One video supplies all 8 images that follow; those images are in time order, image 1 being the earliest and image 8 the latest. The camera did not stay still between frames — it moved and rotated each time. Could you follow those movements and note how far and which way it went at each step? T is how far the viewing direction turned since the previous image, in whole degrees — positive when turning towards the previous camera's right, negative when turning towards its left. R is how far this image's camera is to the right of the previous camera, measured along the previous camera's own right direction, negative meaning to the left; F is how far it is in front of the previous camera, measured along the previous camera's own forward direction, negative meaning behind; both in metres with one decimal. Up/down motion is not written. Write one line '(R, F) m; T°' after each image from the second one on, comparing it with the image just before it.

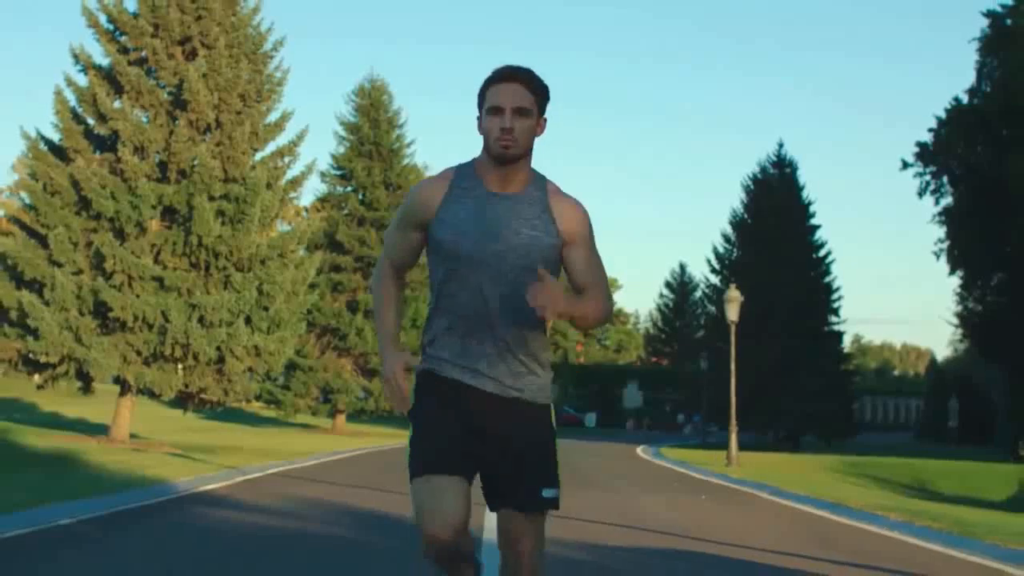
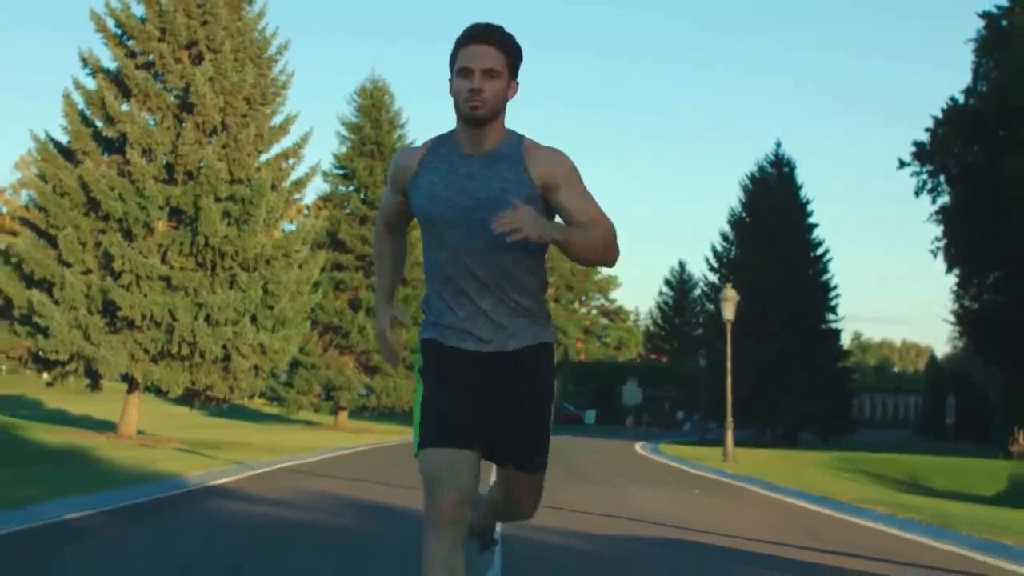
(0.0, -0.6) m; 0°
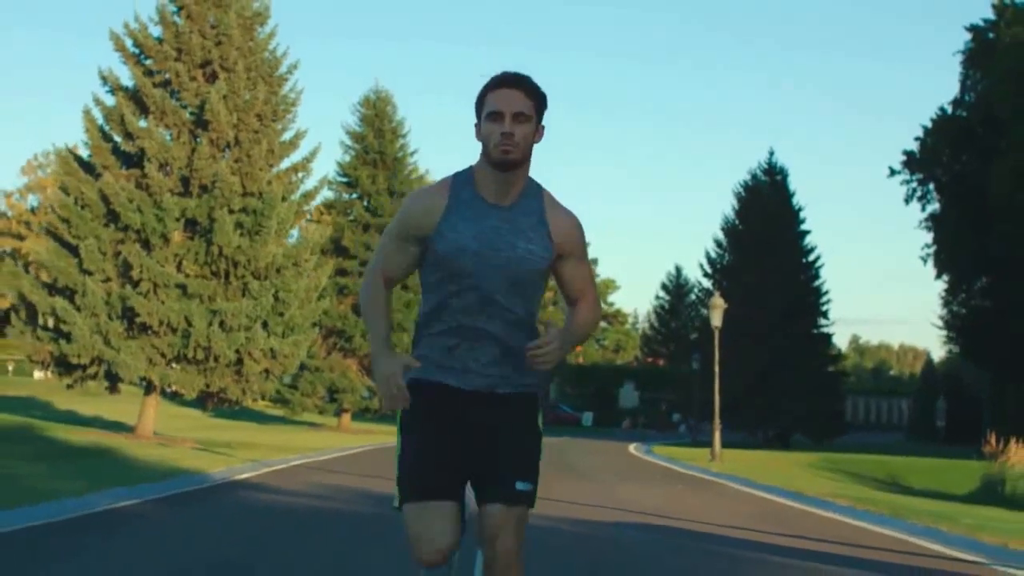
(0.0, -1.6) m; 0°
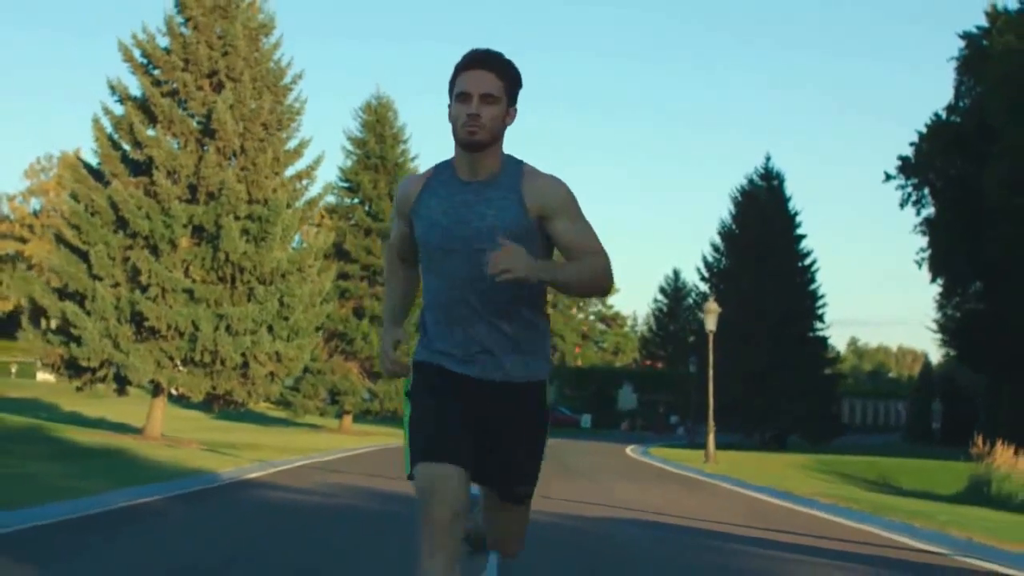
(0.0, -0.8) m; 0°
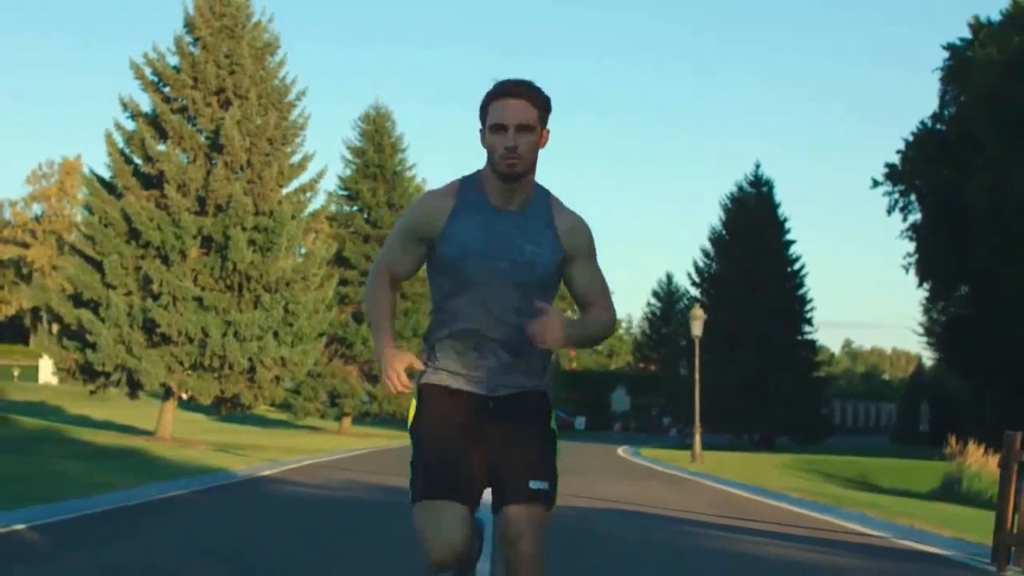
(0.0, -1.6) m; 0°
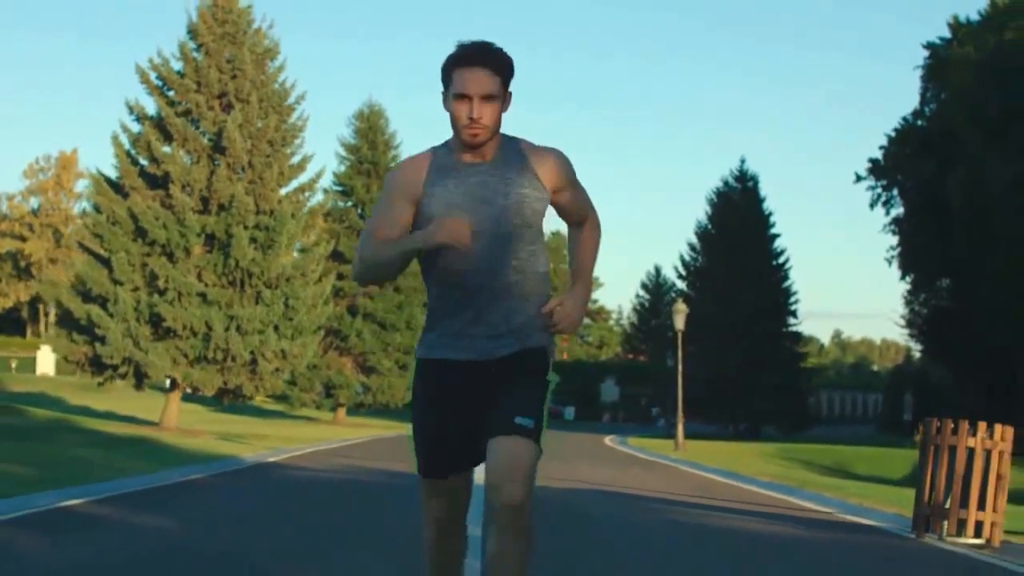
(0.0, -1.6) m; 0°
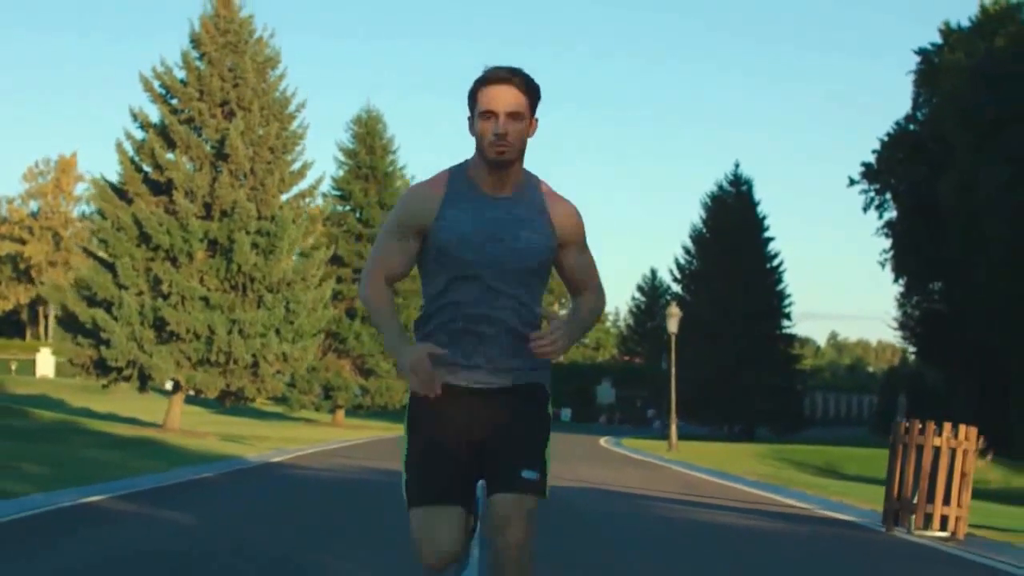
(0.0, -0.8) m; 0°
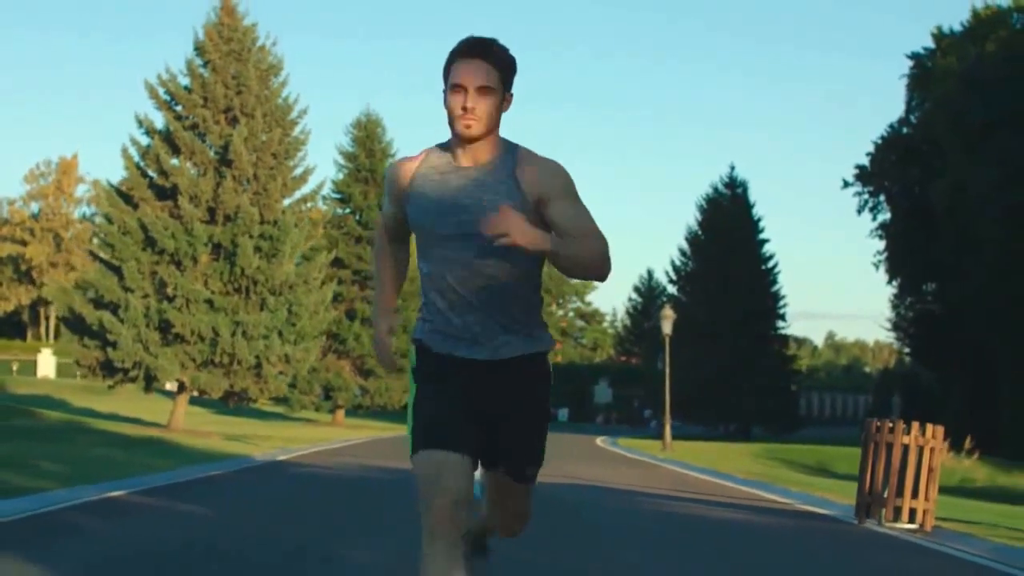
(0.0, -0.8) m; 0°
